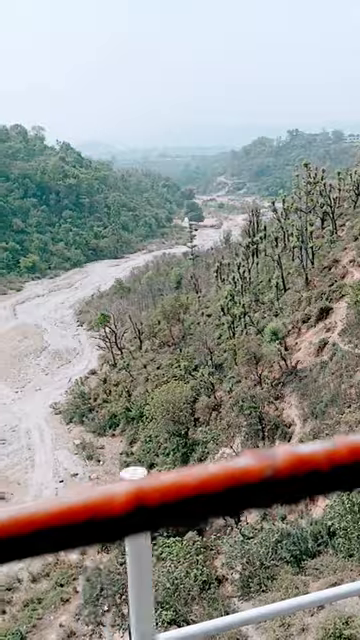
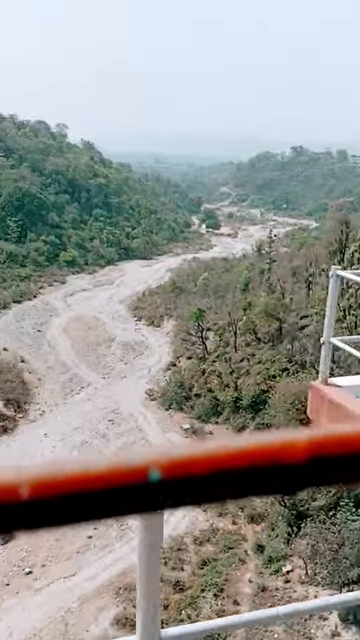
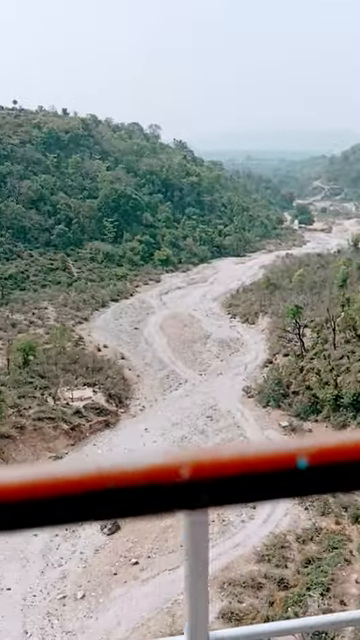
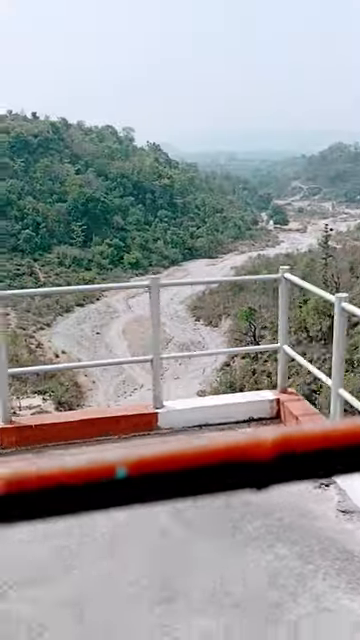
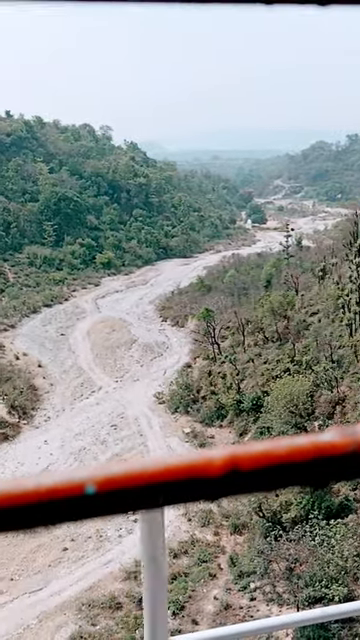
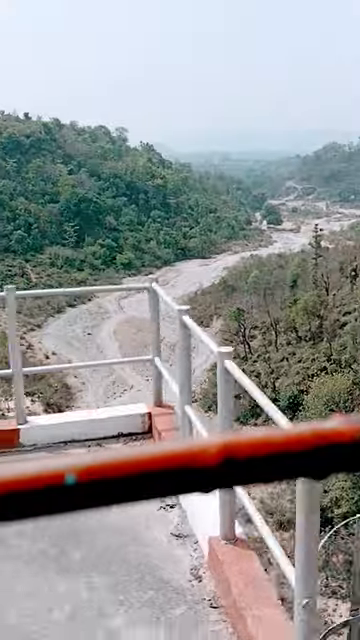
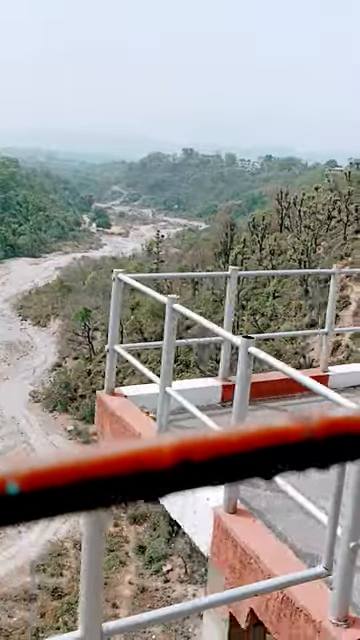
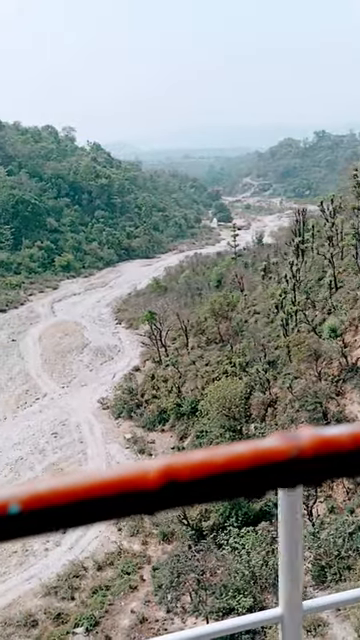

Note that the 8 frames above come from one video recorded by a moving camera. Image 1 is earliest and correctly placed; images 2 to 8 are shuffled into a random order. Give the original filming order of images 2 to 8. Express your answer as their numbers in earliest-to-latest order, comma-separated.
8, 5, 6, 4, 7, 2, 3
